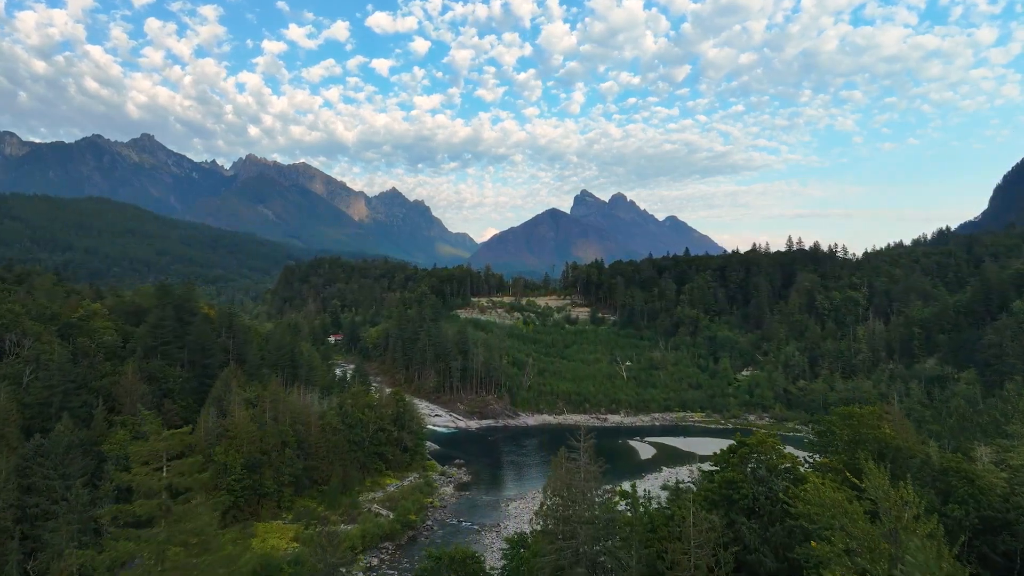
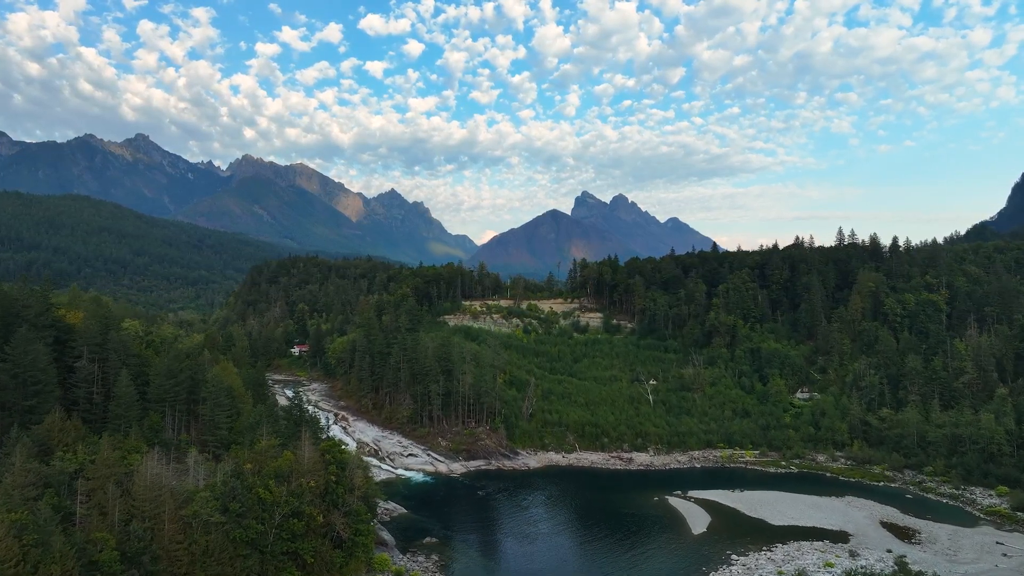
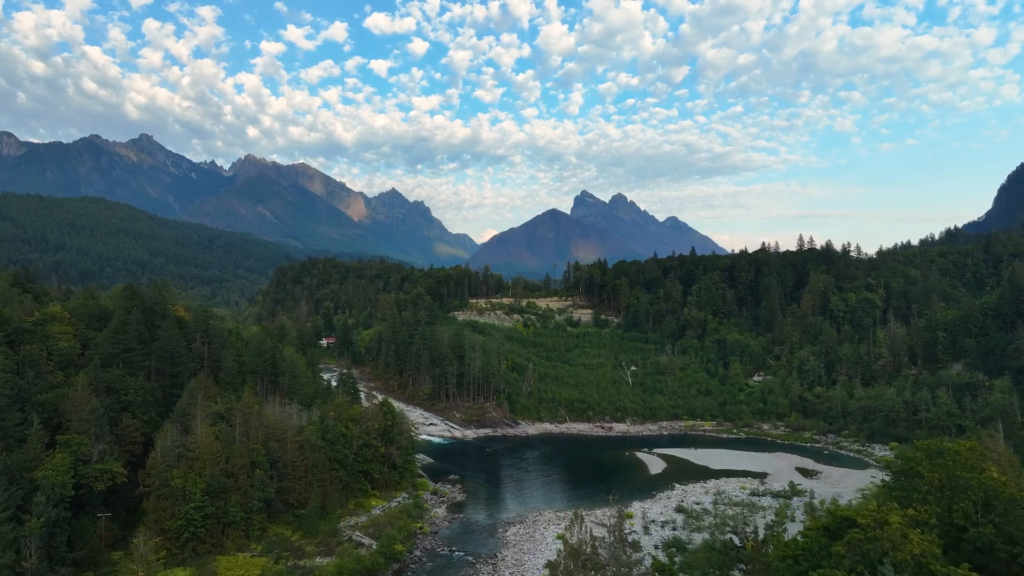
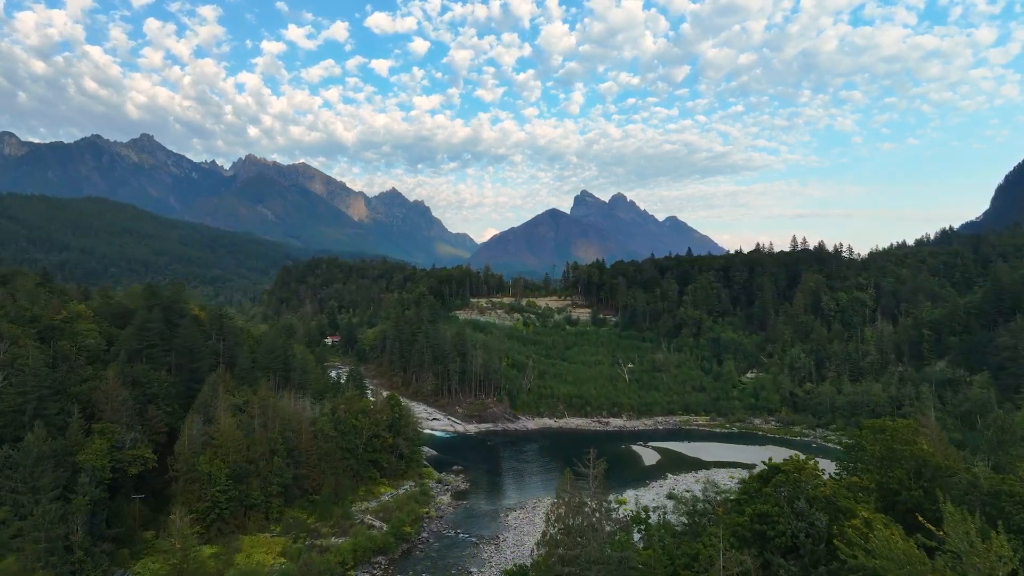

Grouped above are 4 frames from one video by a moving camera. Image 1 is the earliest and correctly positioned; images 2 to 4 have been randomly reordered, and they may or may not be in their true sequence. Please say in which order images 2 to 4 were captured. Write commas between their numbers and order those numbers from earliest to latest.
4, 3, 2
